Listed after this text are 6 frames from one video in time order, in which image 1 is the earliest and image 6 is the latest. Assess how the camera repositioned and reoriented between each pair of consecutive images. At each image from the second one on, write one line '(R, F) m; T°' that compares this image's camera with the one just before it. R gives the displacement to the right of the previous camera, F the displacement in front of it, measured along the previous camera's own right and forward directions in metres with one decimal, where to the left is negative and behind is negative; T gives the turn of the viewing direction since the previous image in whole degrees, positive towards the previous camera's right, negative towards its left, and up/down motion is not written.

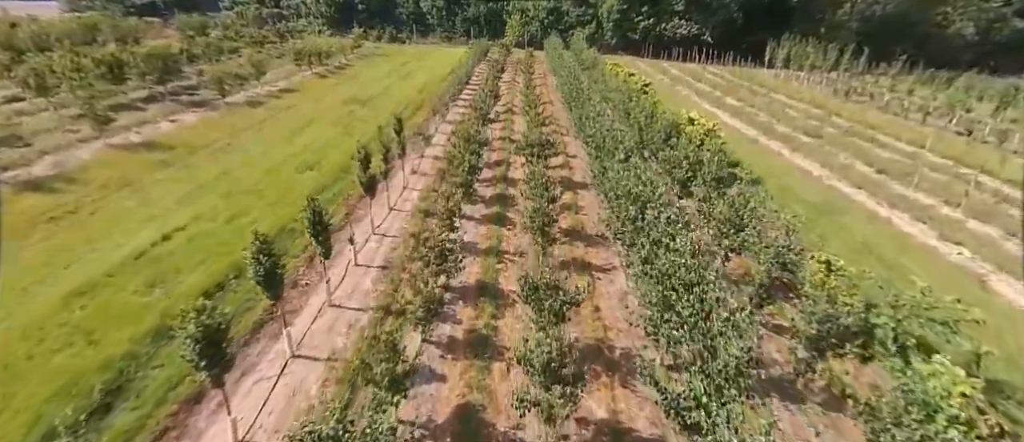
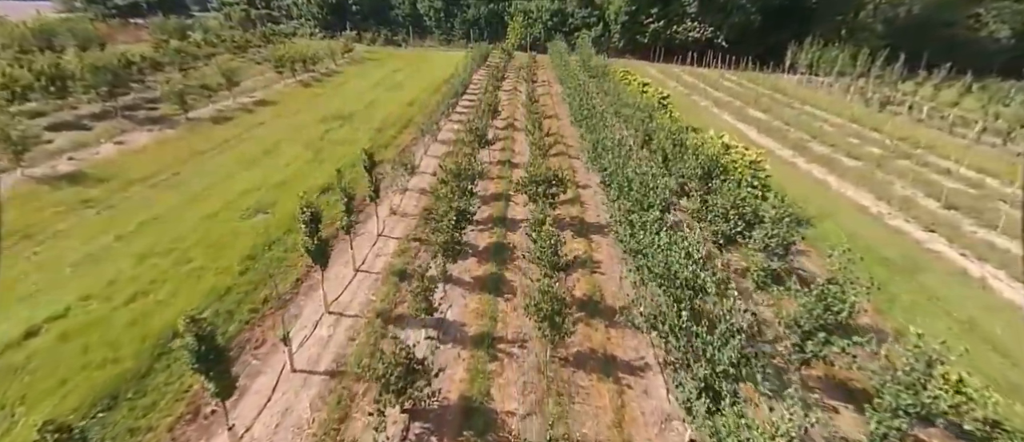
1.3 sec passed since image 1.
(+0.1, +3.9) m; 0°
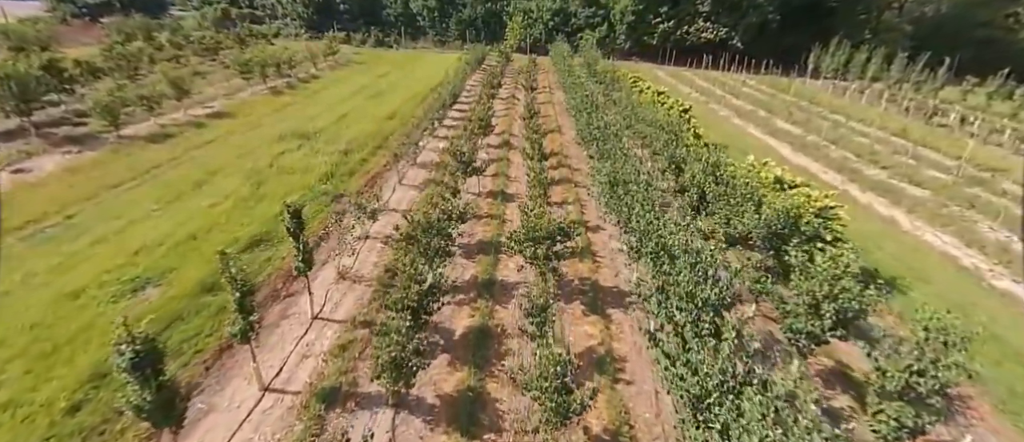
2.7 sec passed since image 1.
(+0.3, +4.6) m; 0°
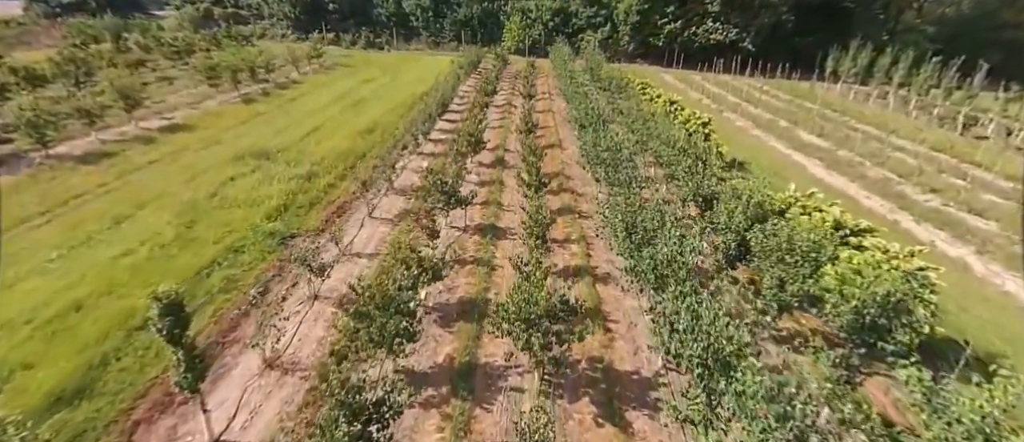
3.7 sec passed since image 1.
(+0.3, +3.4) m; 0°
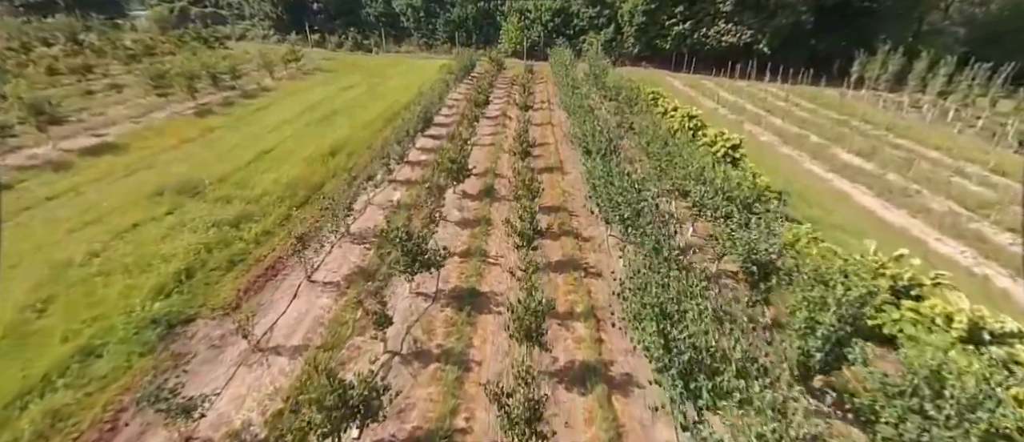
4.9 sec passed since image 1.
(+0.4, +4.2) m; 0°
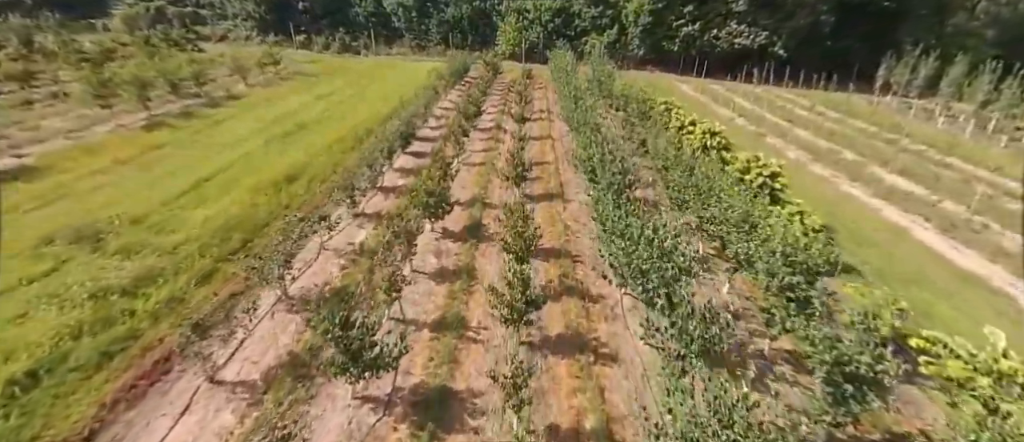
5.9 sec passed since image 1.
(+0.4, +3.6) m; 0°
